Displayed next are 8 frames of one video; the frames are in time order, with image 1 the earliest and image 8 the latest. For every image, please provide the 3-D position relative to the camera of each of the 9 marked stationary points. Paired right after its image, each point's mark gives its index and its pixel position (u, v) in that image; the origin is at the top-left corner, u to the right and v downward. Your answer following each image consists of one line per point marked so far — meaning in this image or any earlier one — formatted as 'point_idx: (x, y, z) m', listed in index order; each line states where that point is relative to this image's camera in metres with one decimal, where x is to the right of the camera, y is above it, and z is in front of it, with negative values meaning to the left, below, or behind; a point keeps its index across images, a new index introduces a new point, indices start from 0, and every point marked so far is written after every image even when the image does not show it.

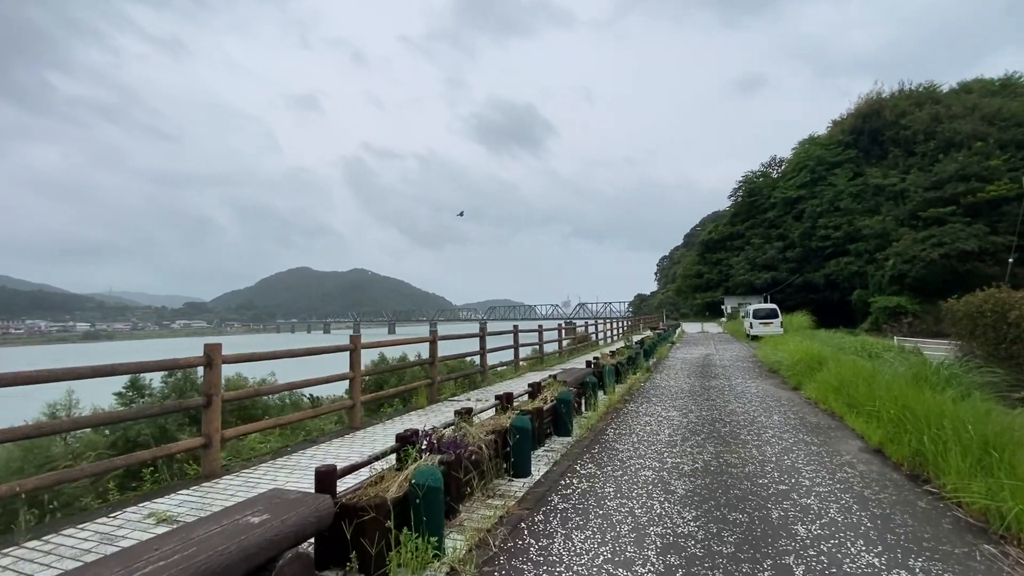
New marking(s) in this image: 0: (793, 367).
0: (+4.6, -1.3, +9.6) m
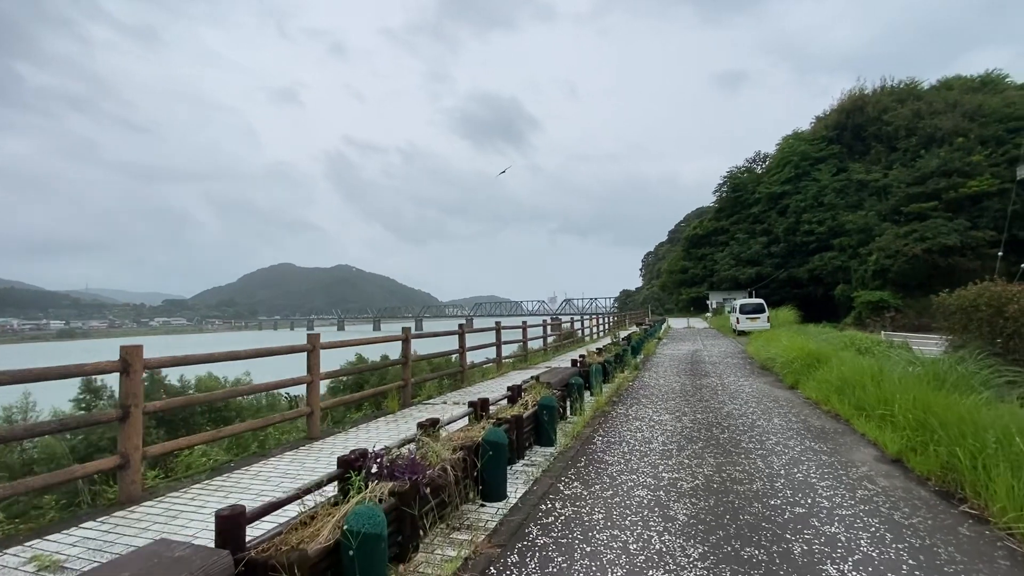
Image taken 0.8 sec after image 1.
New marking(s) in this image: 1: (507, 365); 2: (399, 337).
0: (+4.3, -1.2, +9.2) m
1: (-0.1, -1.6, +12.2) m
2: (-1.4, -0.6, +7.3) m
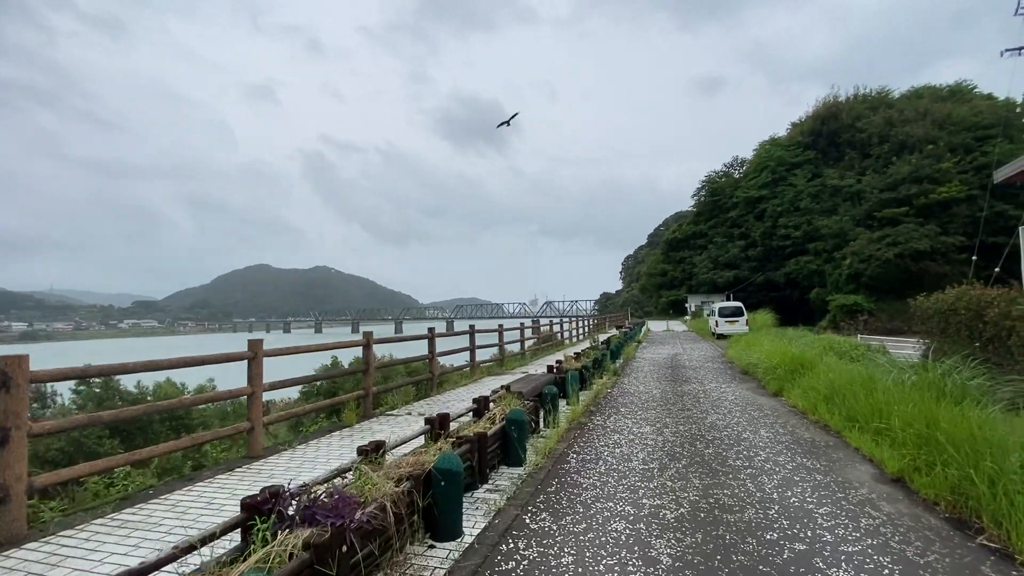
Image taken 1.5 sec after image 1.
0: (+3.9, -1.2, +8.9) m
1: (-0.6, -1.7, +11.7) m
2: (-1.8, -0.6, +6.8) m
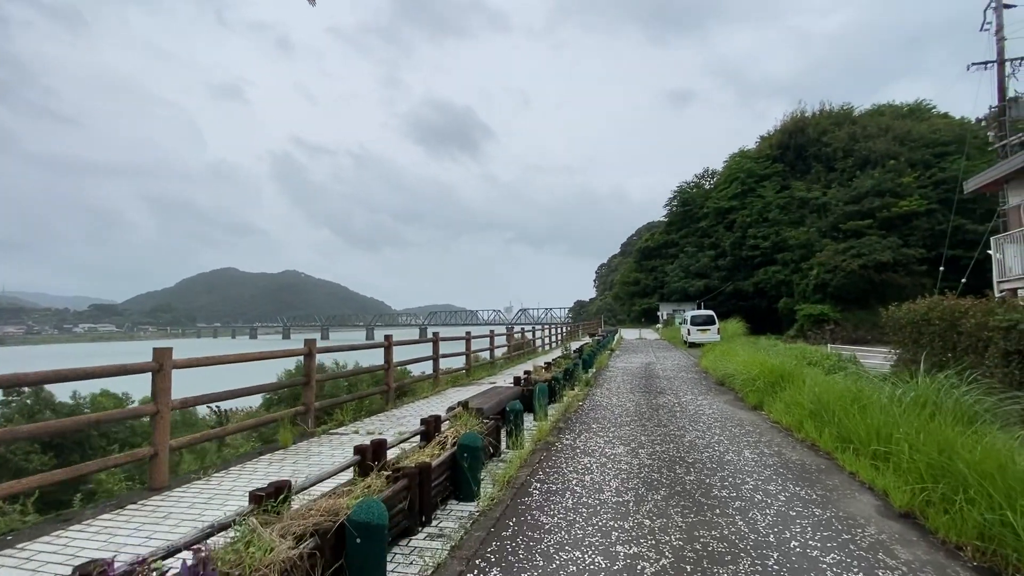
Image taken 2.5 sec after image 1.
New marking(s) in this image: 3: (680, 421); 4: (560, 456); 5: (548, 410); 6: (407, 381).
0: (+3.4, -1.3, +8.4) m
1: (-1.3, -1.8, +11.1) m
2: (-2.2, -0.6, +6.1) m
3: (+1.9, -1.5, +6.7) m
4: (+0.4, -1.4, +5.0) m
5: (+0.4, -1.5, +7.2) m
6: (-1.7, -1.4, +9.1) m
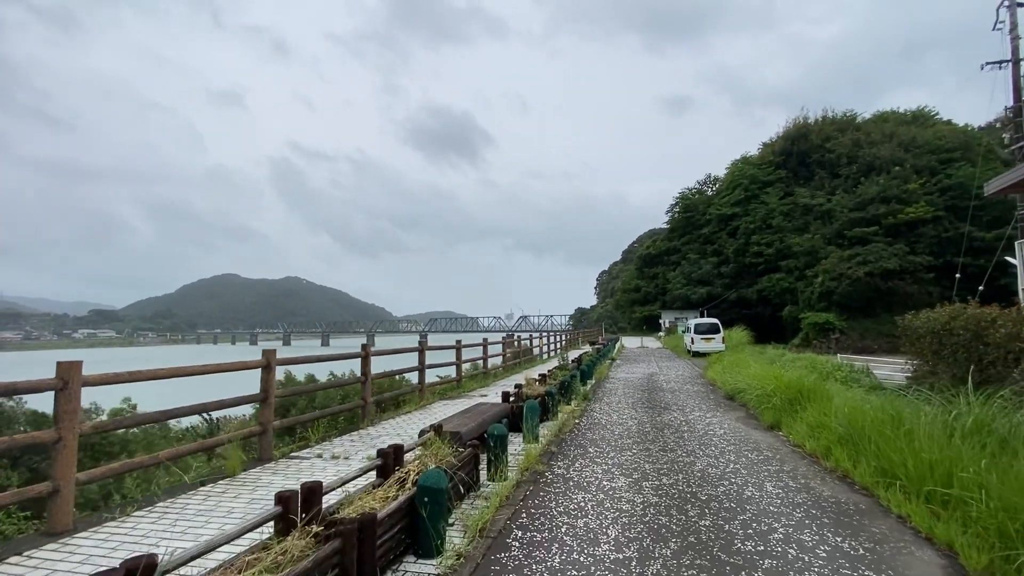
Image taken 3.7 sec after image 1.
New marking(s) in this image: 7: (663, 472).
0: (+3.3, -1.4, +7.7) m
1: (-1.4, -1.9, +10.4) m
2: (-2.3, -0.7, +5.4) m
3: (+1.8, -1.6, +6.0) m
4: (+0.3, -1.5, +4.3) m
5: (+0.3, -1.6, +6.5) m
6: (-1.8, -1.5, +8.4) m
7: (+1.2, -1.5, +4.9) m
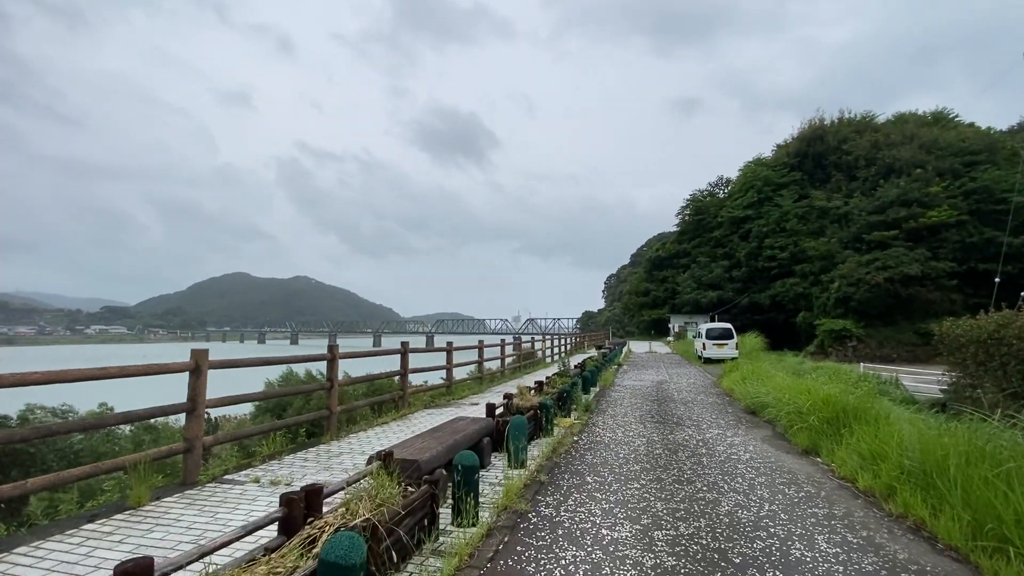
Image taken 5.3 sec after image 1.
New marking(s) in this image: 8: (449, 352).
0: (+3.2, -1.4, +6.7) m
1: (-1.4, -1.8, +9.4) m
2: (-2.4, -0.6, +4.5) m
3: (+1.7, -1.6, +5.0) m
4: (+0.1, -1.4, +3.4) m
5: (+0.1, -1.5, +5.6) m
6: (-1.9, -1.4, +7.5) m
7: (+1.1, -1.5, +3.9) m
8: (-1.2, -1.3, +11.7) m
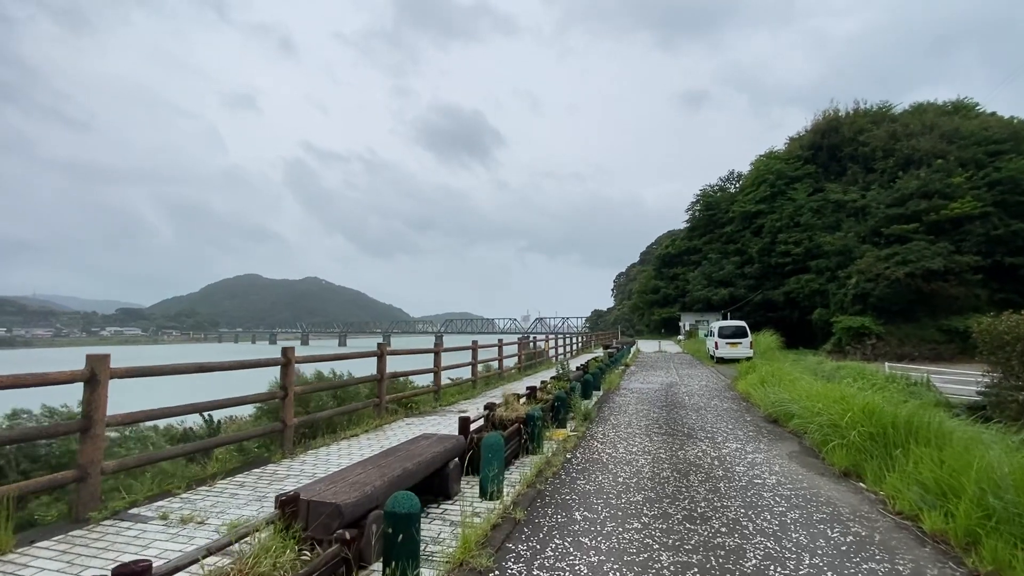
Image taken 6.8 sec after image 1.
0: (+3.1, -1.3, +5.8) m
1: (-1.5, -1.8, +8.6) m
2: (-2.6, -0.5, +3.7) m
3: (+1.5, -1.5, +4.1) m
4: (-0.1, -1.3, +2.5) m
5: (0.0, -1.5, +4.7) m
6: (-2.0, -1.4, +6.7) m
7: (+0.9, -1.4, +3.1) m
8: (-1.3, -1.2, +10.9) m
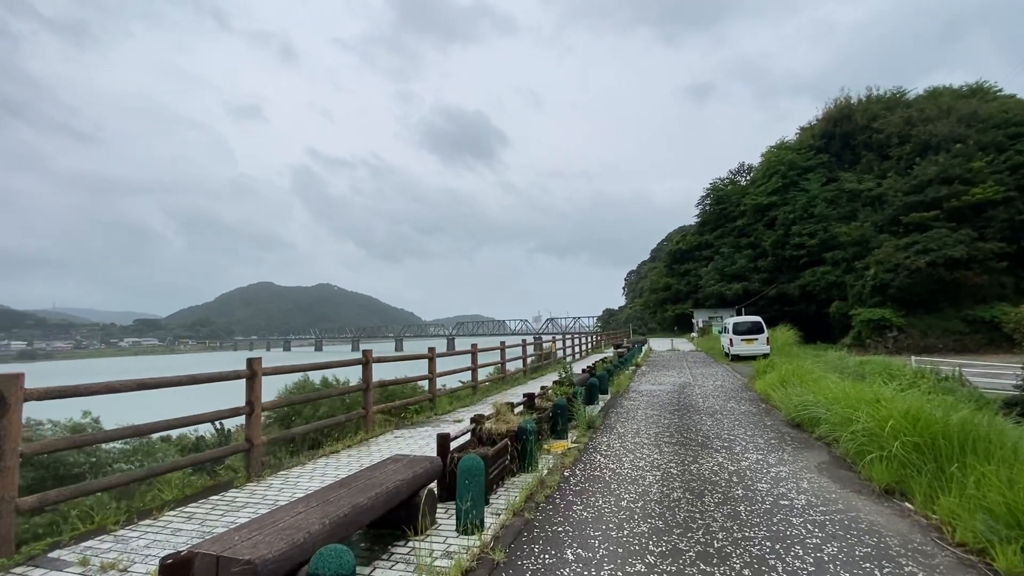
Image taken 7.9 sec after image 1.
0: (+3.0, -1.2, +5.2) m
1: (-1.5, -1.8, +8.1) m
2: (-2.7, -0.6, +3.2) m
3: (+1.4, -1.4, +3.5) m
4: (-0.2, -1.3, +2.0) m
5: (-0.1, -1.5, +4.1) m
6: (-2.0, -1.4, +6.2) m
7: (+0.8, -1.3, +2.5) m
8: (-1.2, -1.2, +10.4) m
